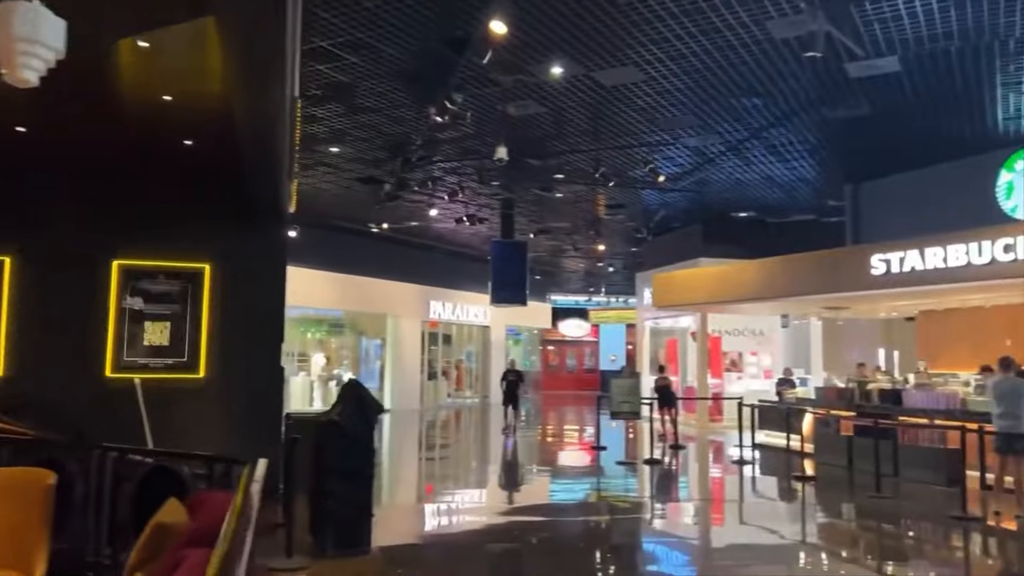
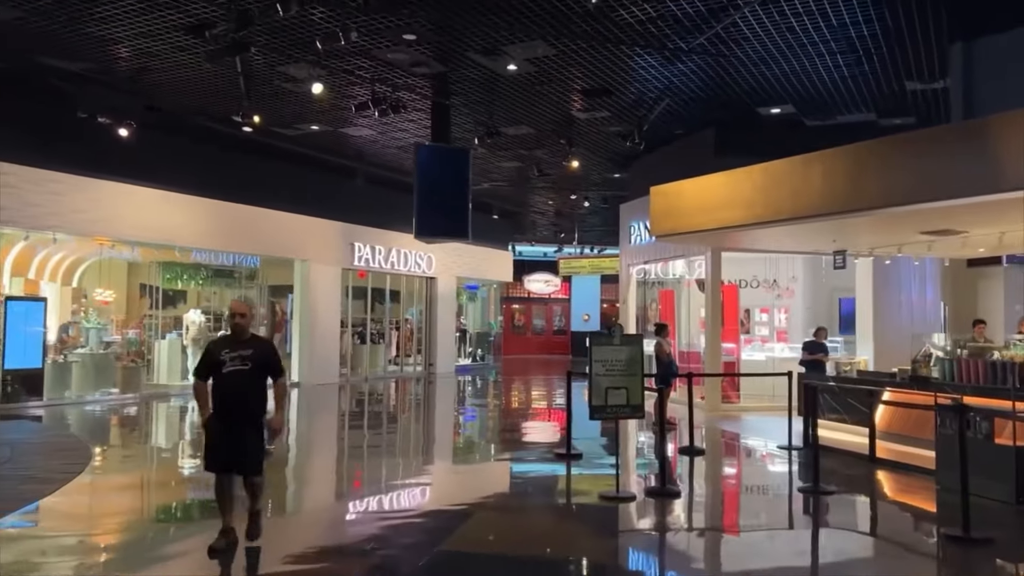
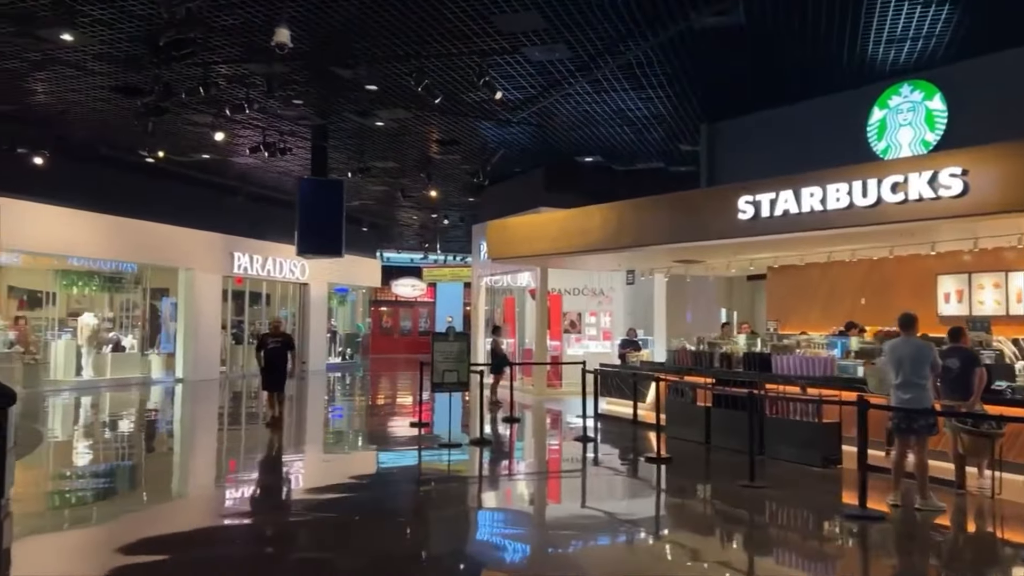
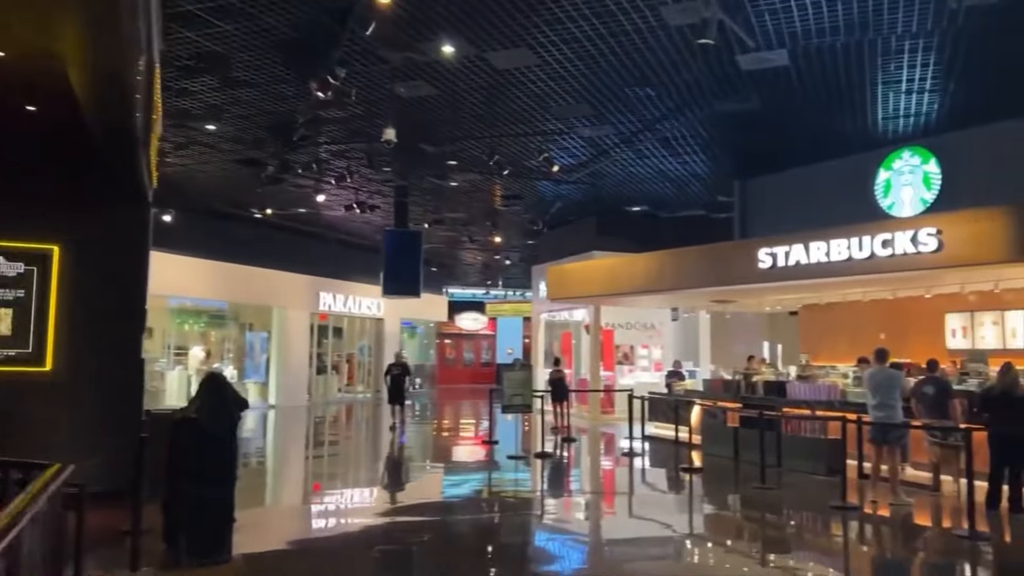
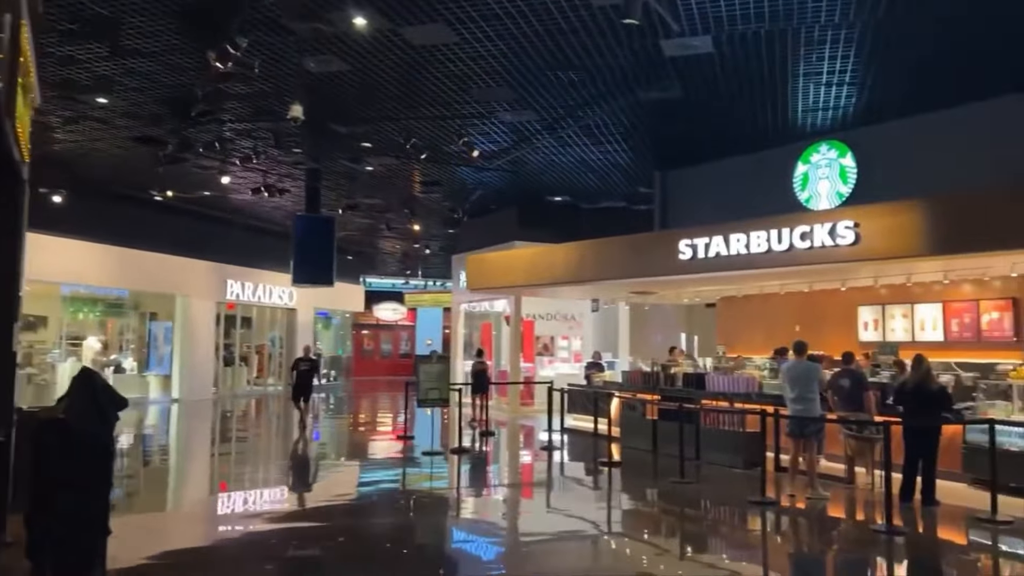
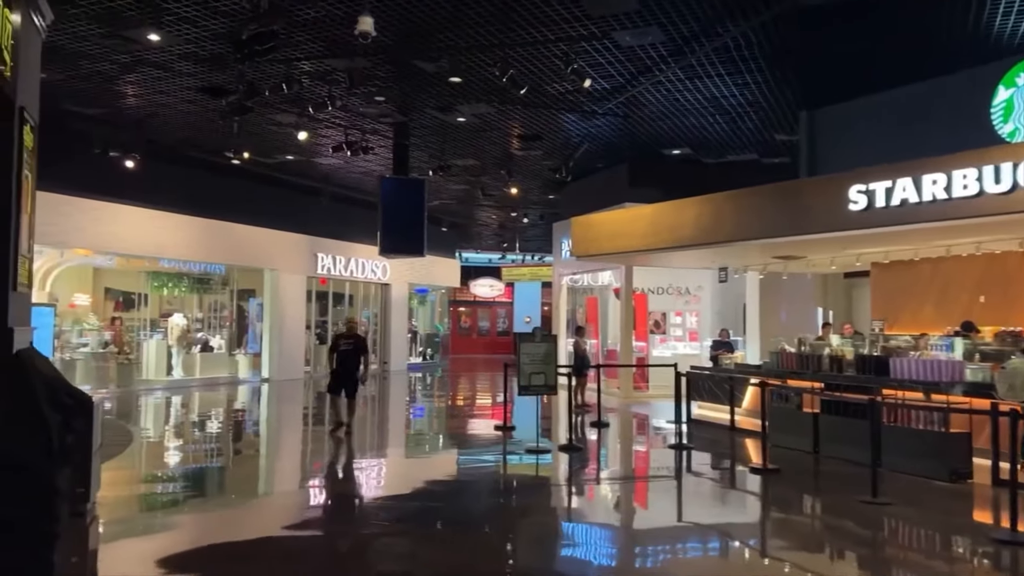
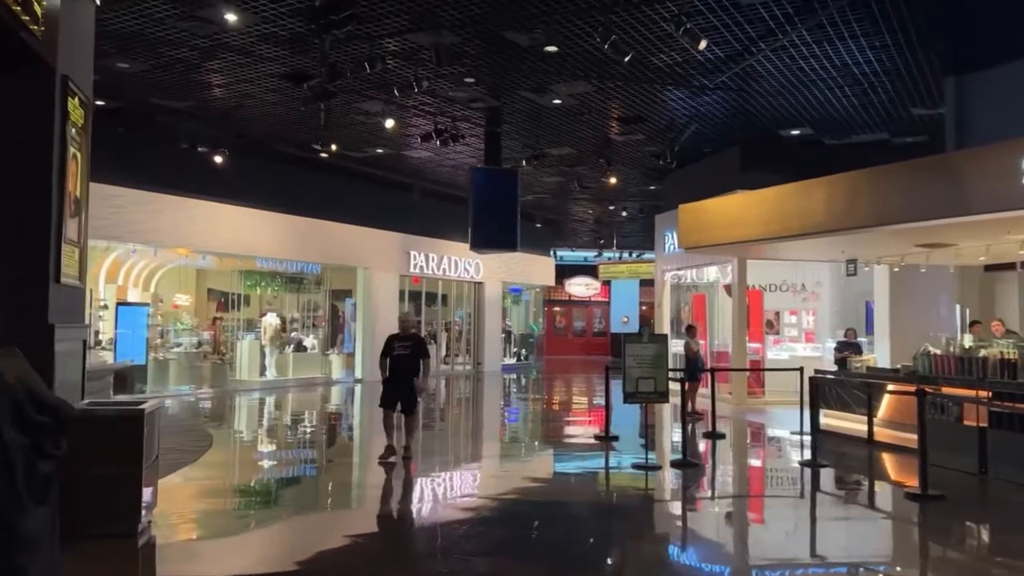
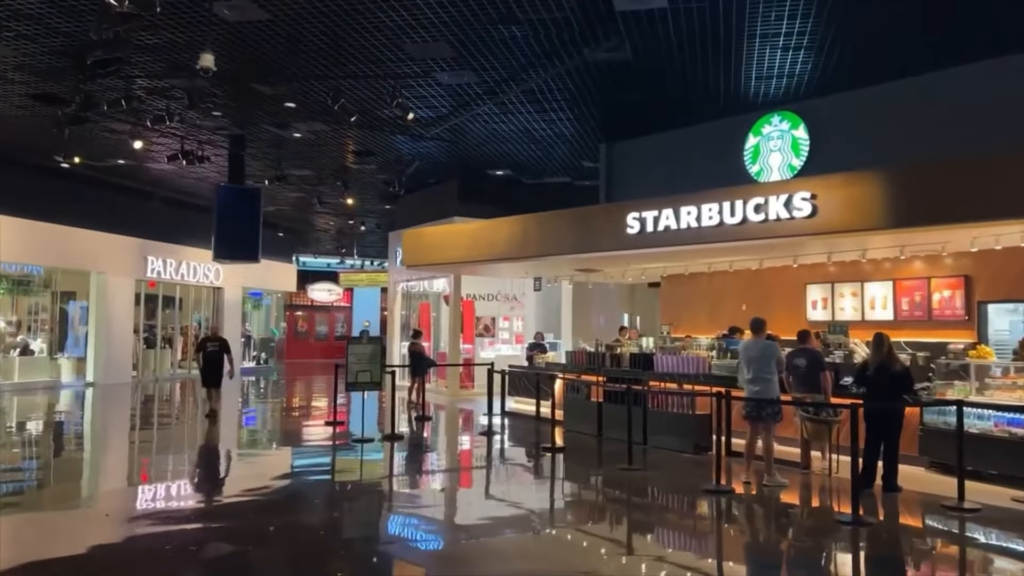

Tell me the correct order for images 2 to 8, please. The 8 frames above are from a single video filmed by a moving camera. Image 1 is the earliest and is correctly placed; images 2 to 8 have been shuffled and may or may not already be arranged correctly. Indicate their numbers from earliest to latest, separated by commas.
4, 5, 8, 3, 6, 7, 2
